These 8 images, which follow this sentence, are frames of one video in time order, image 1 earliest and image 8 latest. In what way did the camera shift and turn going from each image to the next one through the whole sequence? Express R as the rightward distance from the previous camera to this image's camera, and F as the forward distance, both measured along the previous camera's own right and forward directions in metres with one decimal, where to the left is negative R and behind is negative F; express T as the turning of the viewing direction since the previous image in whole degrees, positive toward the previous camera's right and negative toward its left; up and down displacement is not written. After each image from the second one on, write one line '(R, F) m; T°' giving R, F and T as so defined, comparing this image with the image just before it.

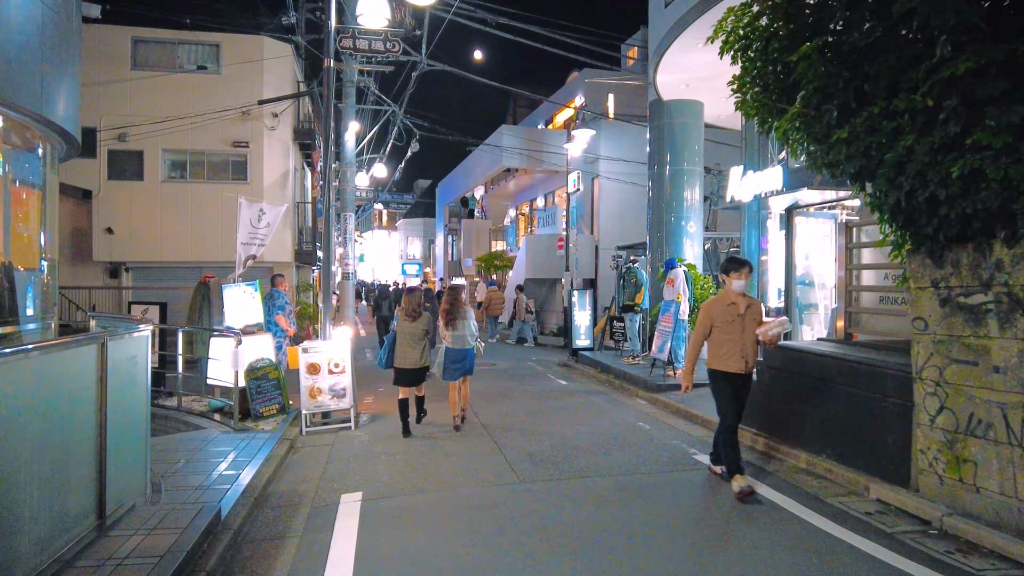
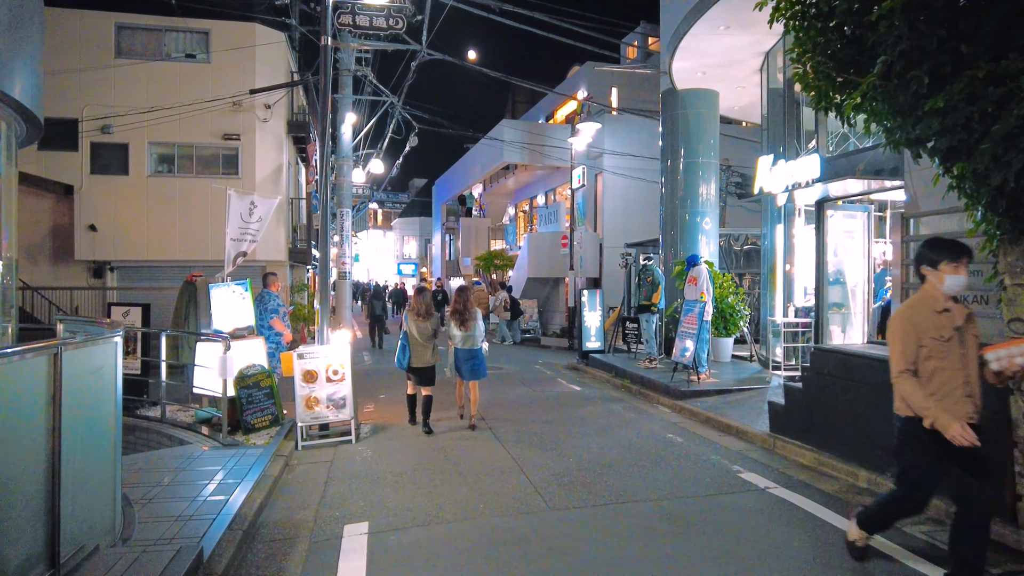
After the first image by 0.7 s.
(-0.3, +0.8) m; 0°
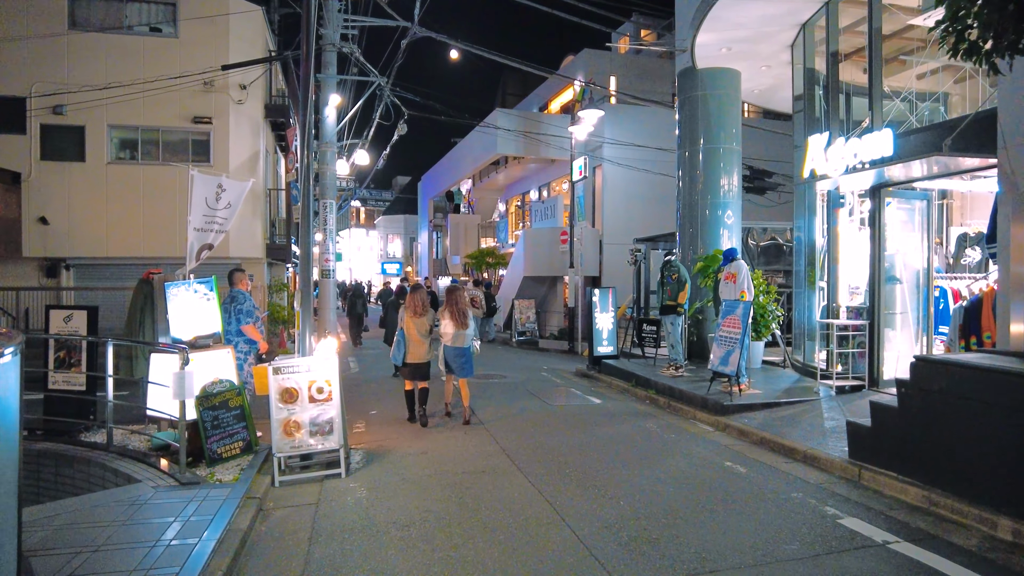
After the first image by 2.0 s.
(-0.4, +1.4) m; +2°
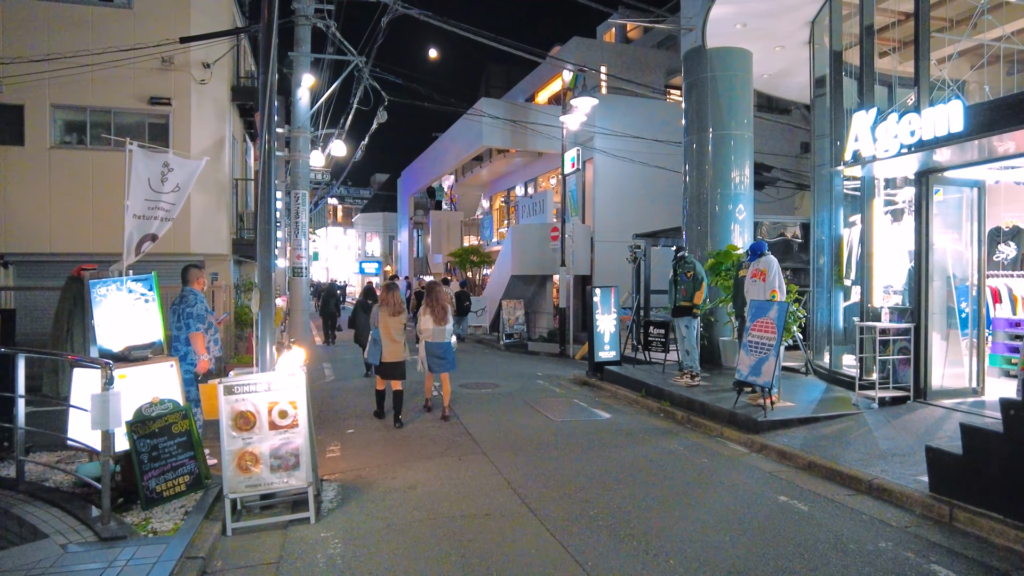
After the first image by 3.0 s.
(-0.3, +1.2) m; +2°
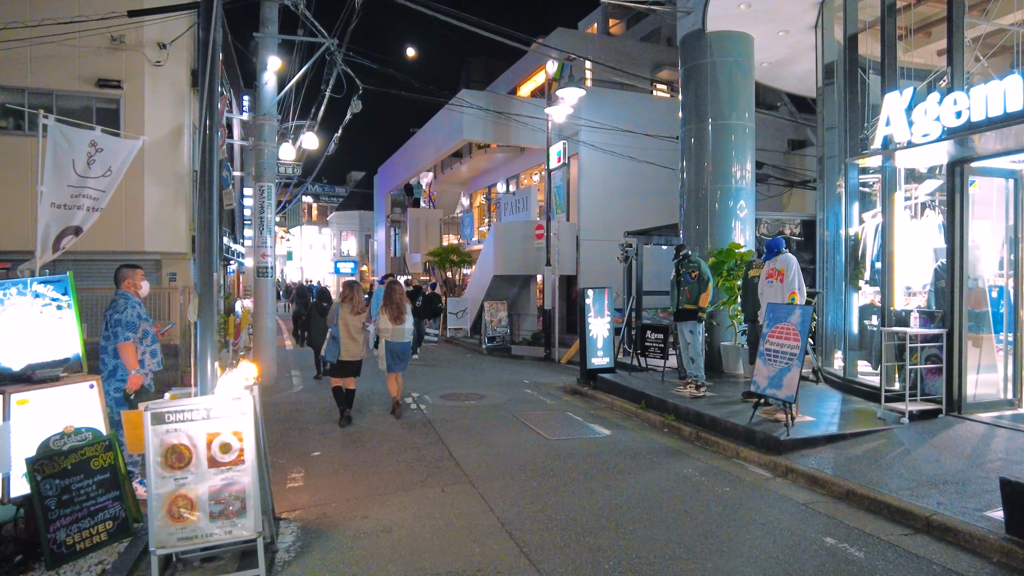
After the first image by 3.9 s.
(-0.1, +1.0) m; +2°
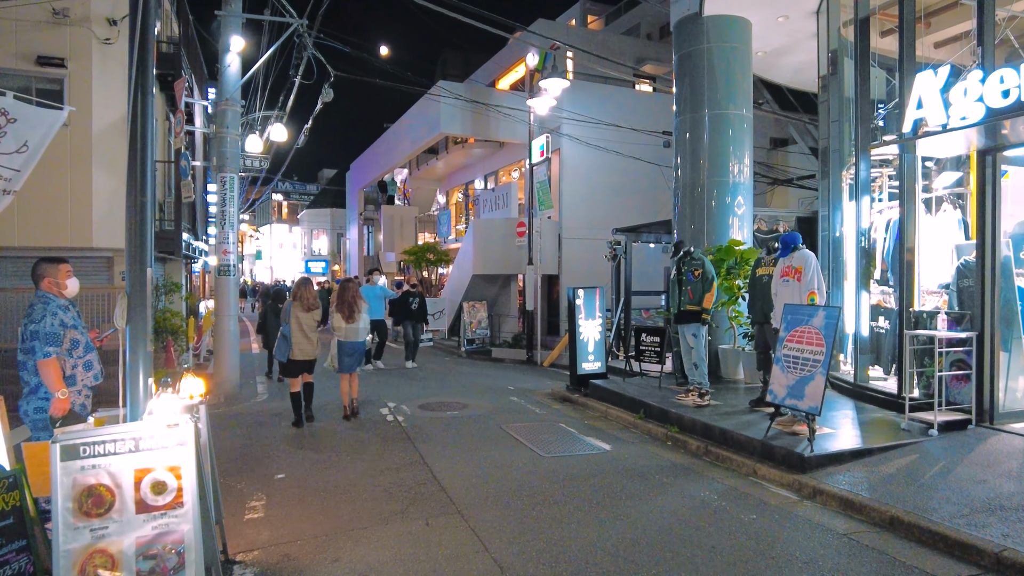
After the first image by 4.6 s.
(-0.2, +0.8) m; +2°
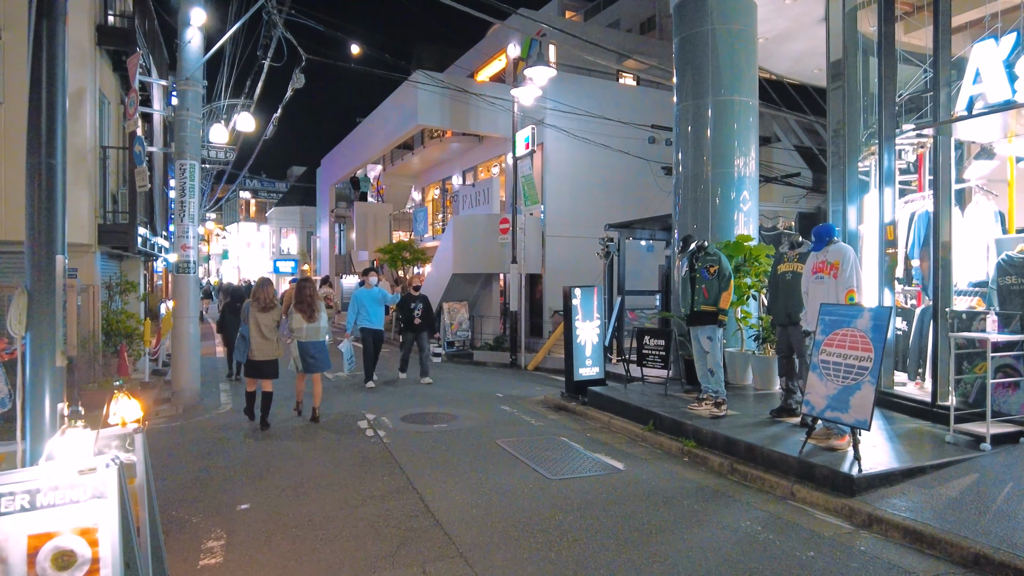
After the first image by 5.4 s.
(-0.3, +0.9) m; +2°
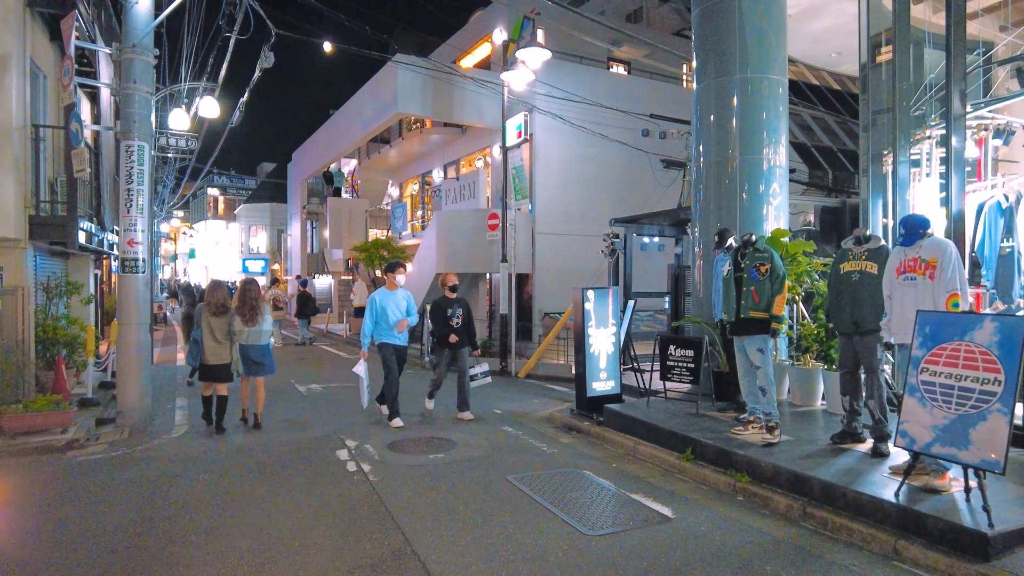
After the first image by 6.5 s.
(-0.4, +1.3) m; +2°
